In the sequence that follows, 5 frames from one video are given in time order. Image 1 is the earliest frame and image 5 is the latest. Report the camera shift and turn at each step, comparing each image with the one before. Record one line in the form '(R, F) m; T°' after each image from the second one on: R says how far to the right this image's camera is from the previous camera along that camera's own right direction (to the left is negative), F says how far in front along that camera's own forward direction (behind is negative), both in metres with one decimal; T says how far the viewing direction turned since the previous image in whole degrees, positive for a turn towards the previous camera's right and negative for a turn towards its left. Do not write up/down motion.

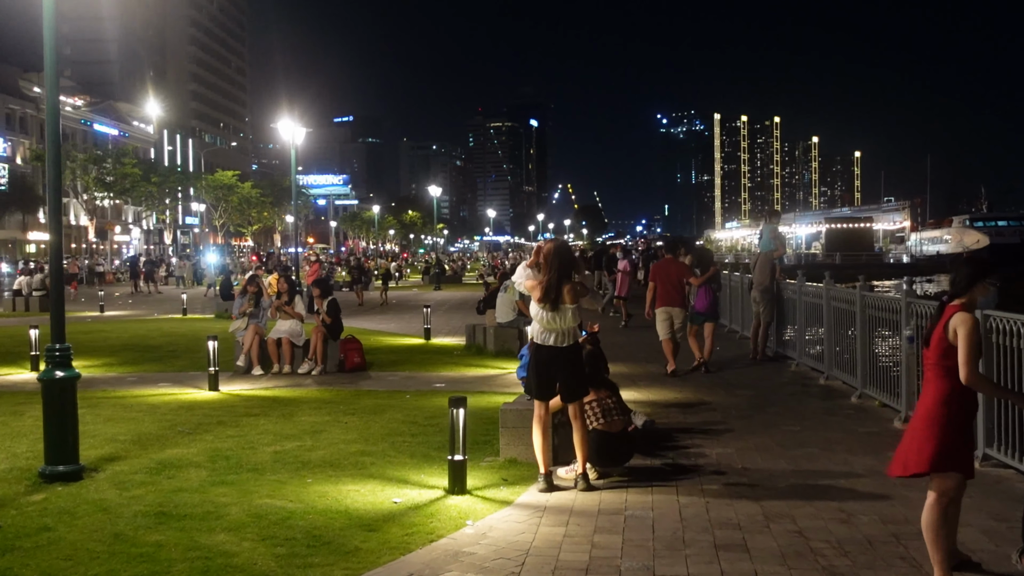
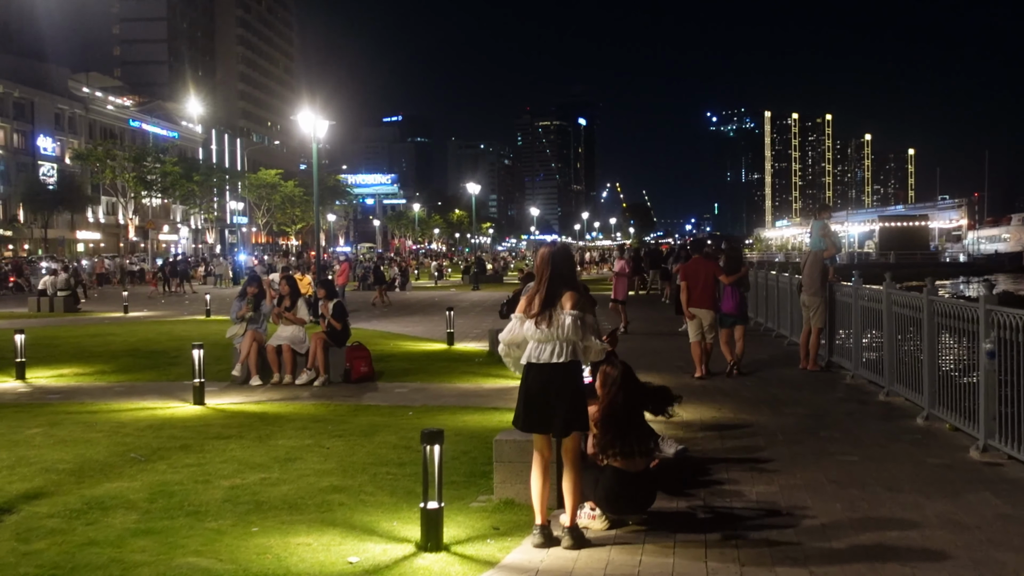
(+0.3, +1.5) m; -2°
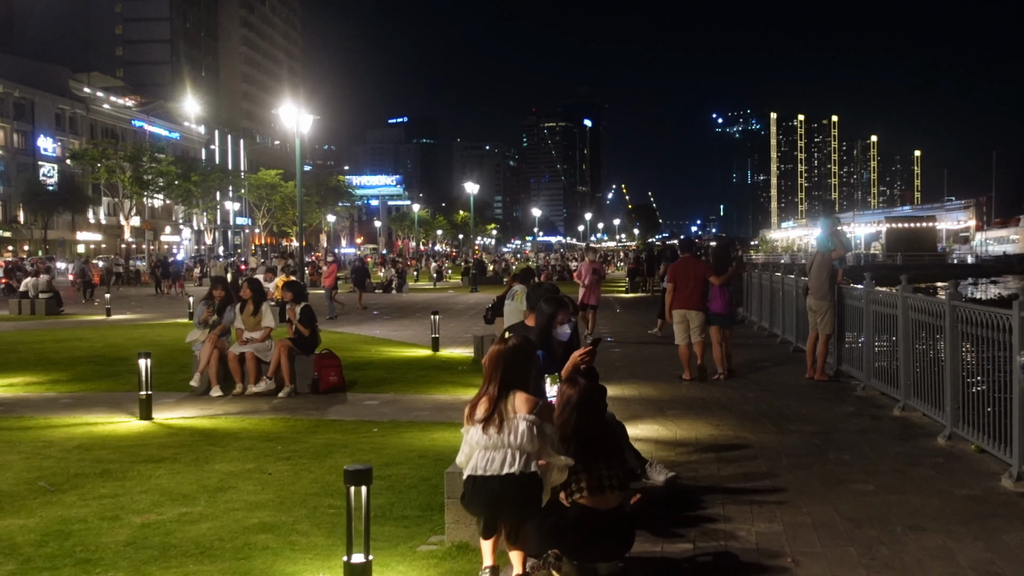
(+0.3, +1.1) m; 0°
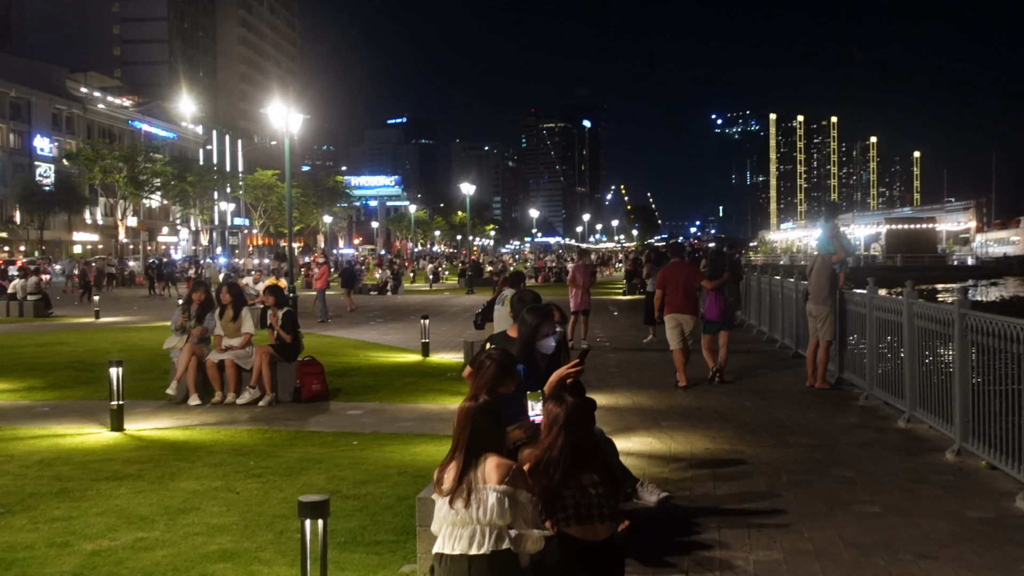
(+0.1, +0.5) m; 0°
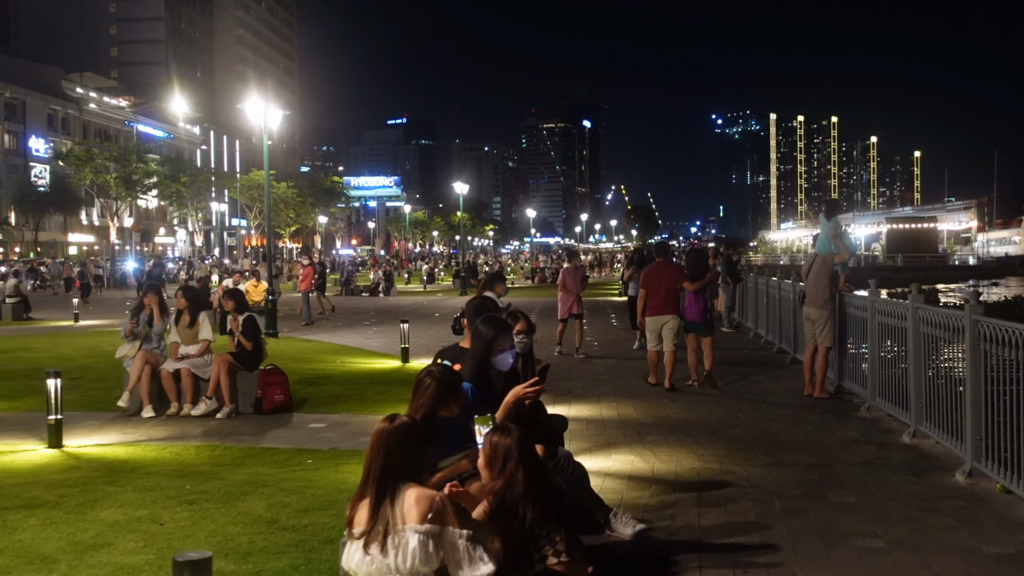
(+0.3, +0.9) m; 0°
